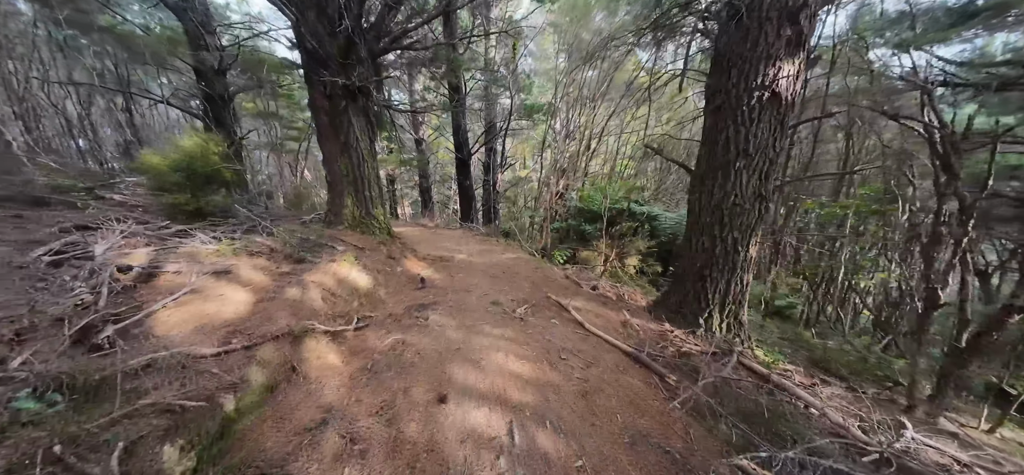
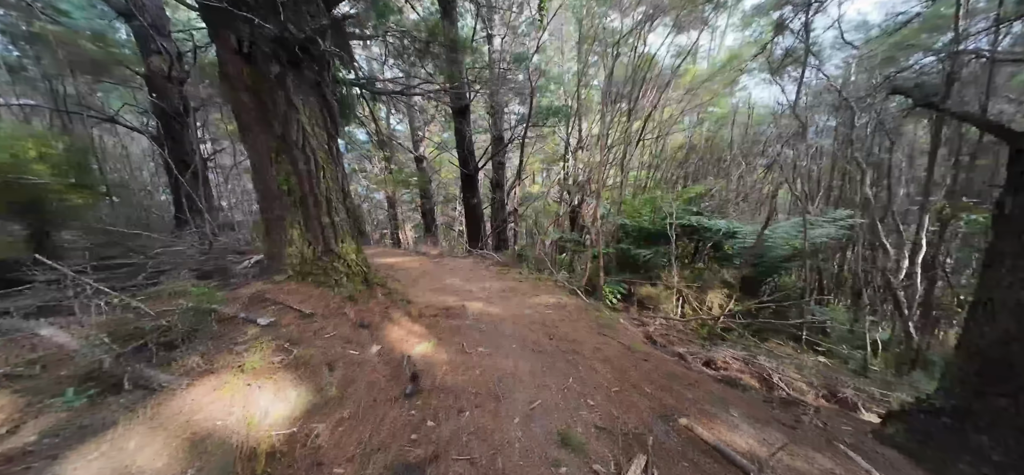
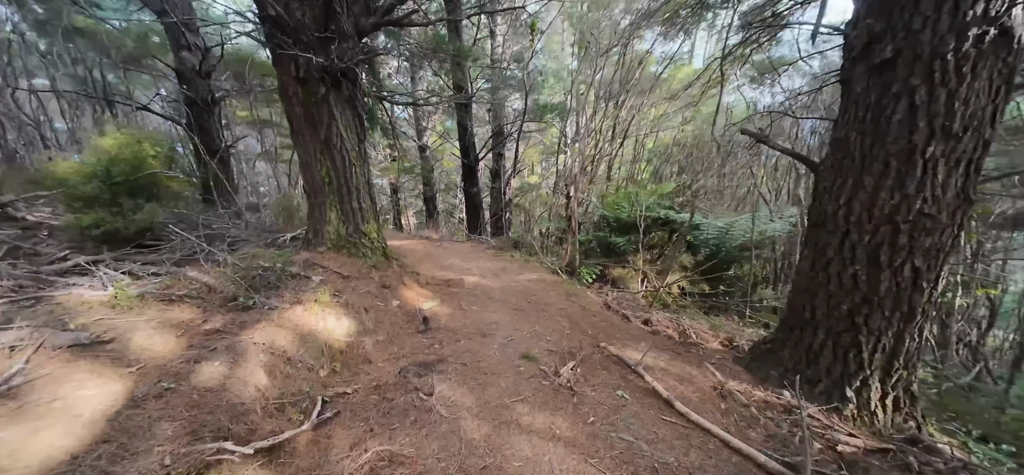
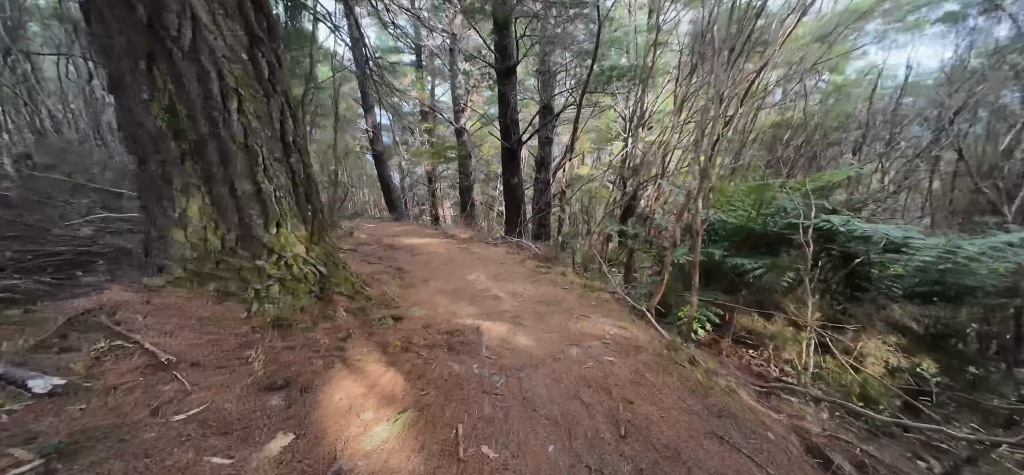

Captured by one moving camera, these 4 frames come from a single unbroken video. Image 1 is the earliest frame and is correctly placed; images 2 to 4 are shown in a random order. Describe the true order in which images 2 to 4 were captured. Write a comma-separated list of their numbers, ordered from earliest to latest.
3, 2, 4
